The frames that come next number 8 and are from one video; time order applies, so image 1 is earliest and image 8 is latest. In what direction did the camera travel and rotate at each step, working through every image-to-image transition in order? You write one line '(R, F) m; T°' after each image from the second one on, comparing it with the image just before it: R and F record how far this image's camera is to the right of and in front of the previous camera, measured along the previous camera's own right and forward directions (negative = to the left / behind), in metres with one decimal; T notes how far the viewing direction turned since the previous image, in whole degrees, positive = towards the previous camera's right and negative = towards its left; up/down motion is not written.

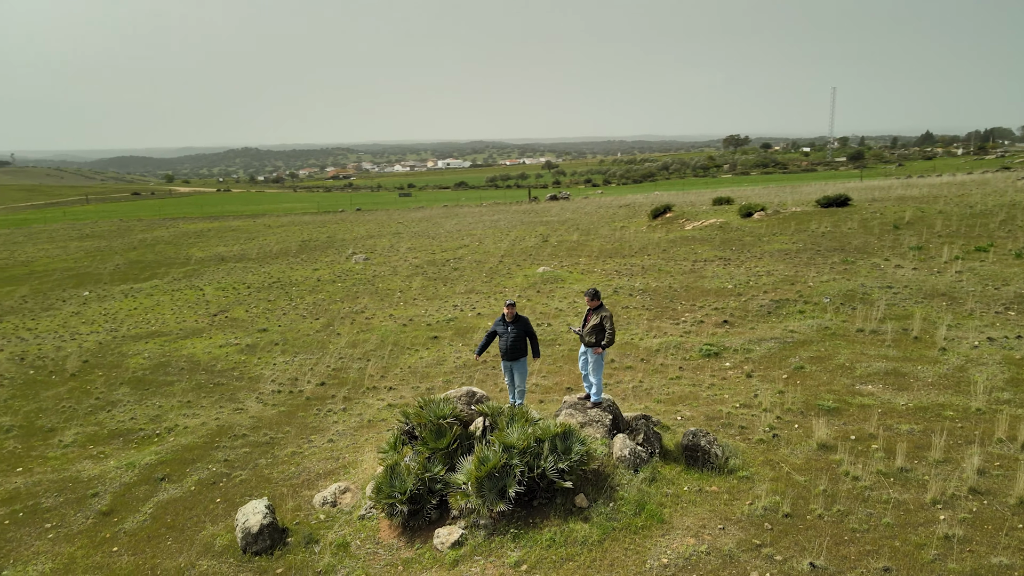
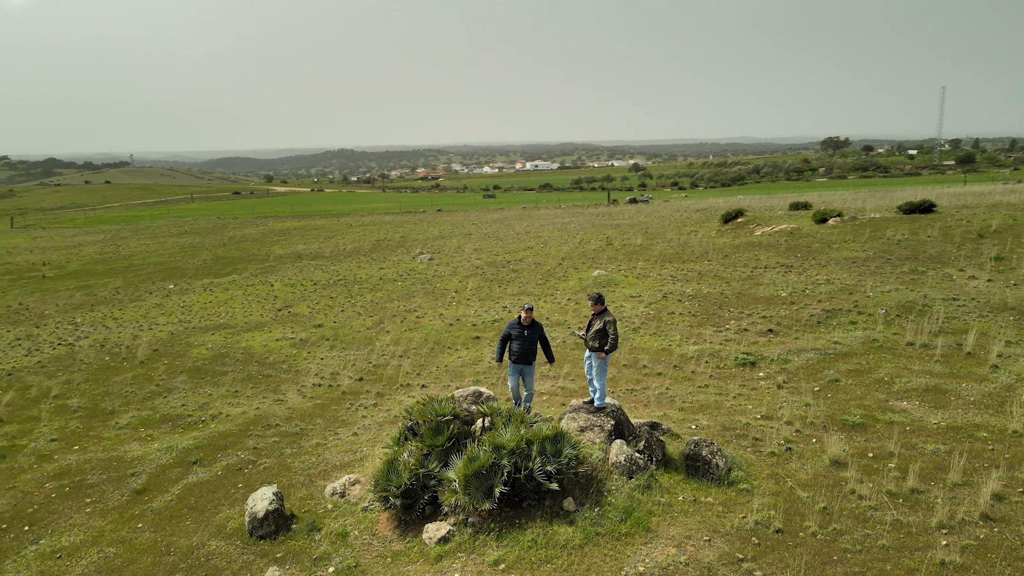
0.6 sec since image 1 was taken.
(+1.0, 0.0) m; -6°
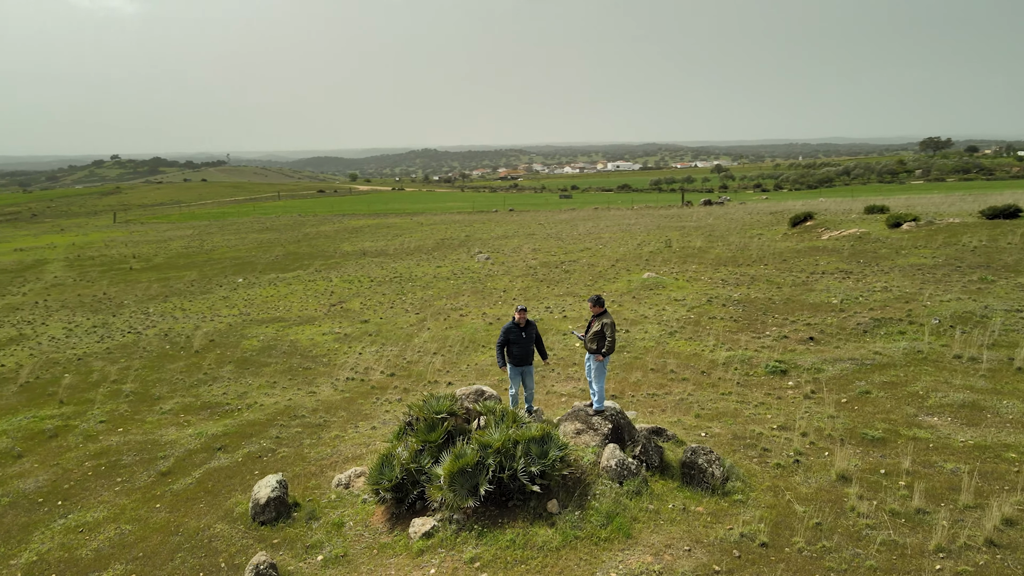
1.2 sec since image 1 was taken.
(+0.9, 0.0) m; -6°
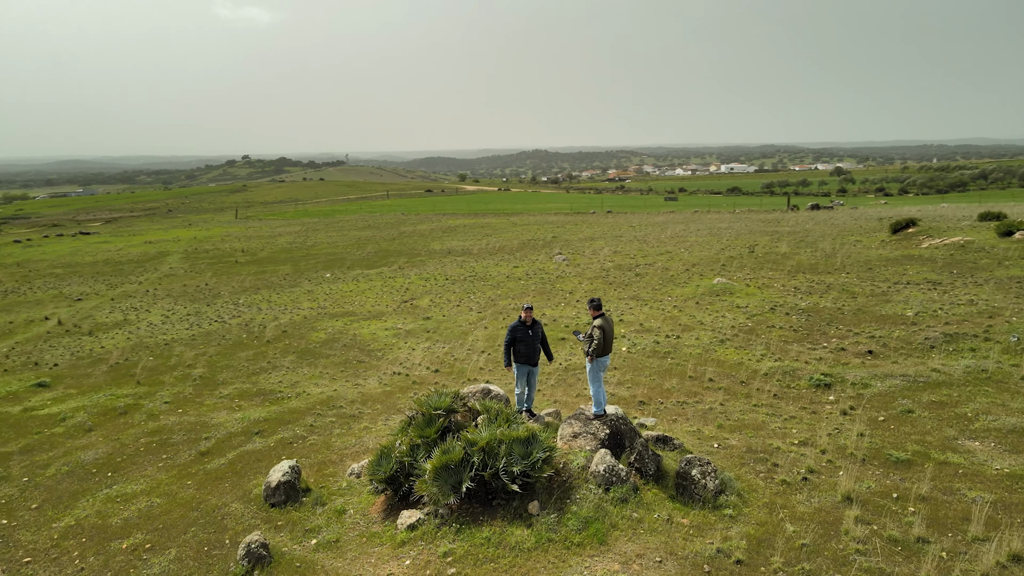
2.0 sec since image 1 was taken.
(+1.2, 0.0) m; -8°
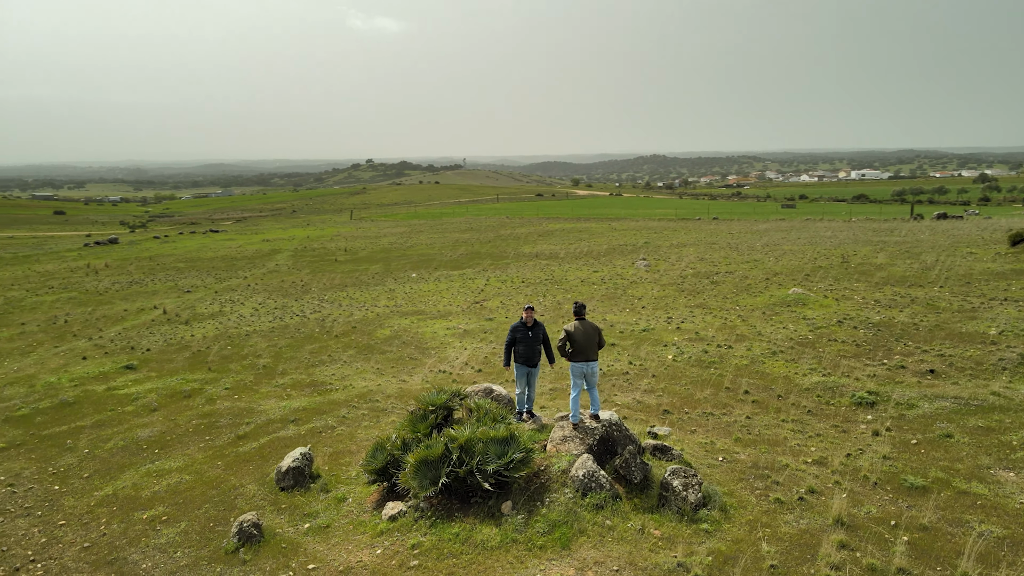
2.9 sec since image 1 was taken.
(+1.4, +0.1) m; -8°
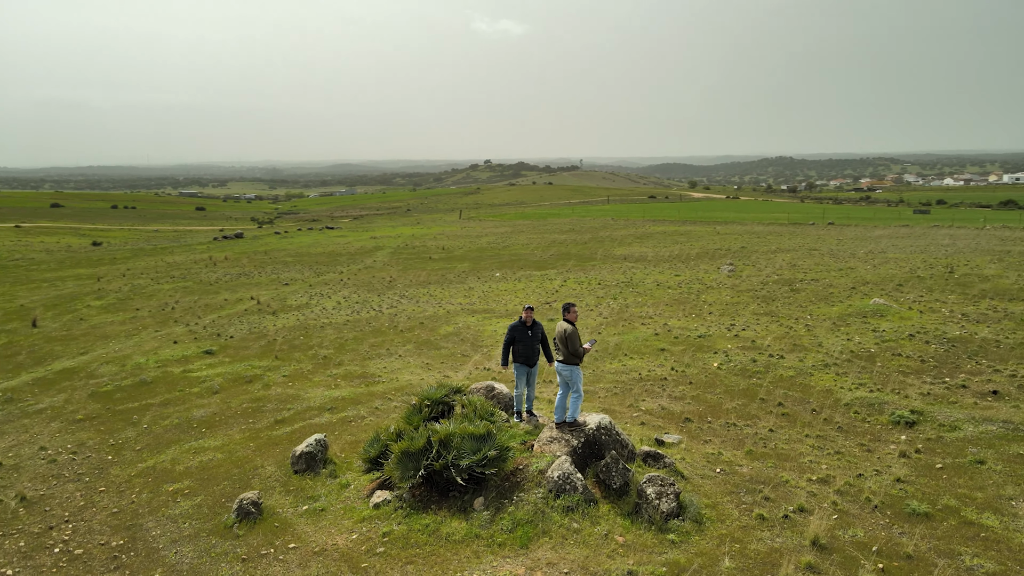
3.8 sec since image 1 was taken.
(+1.4, 0.0) m; -9°
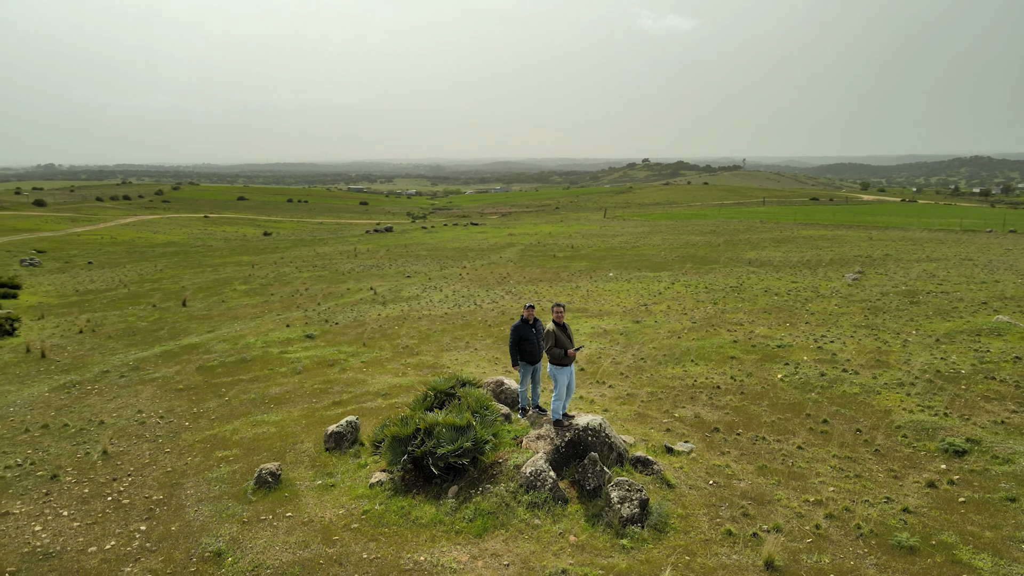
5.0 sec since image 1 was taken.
(+1.8, 0.0) m; -11°
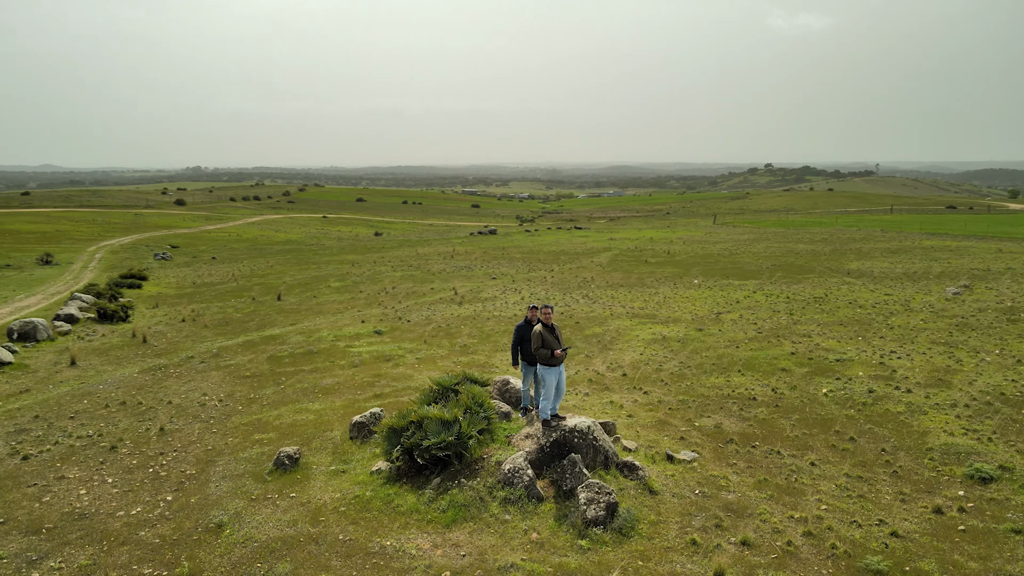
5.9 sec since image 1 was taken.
(+1.4, -0.1) m; -8°
